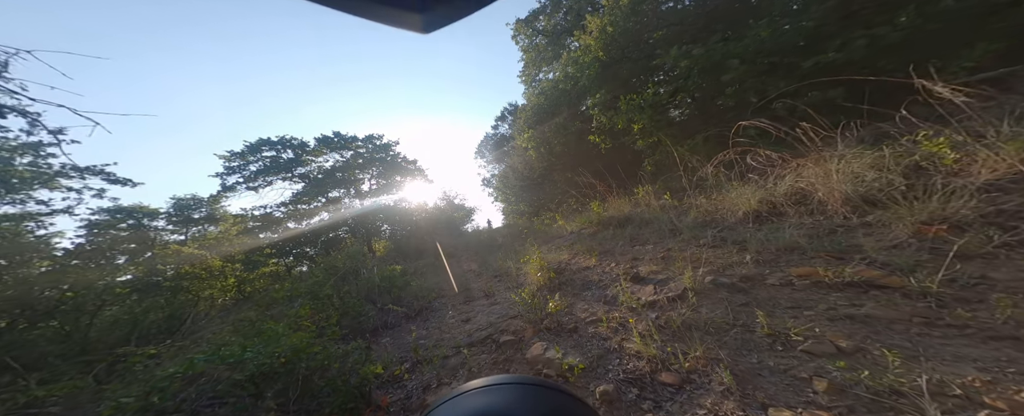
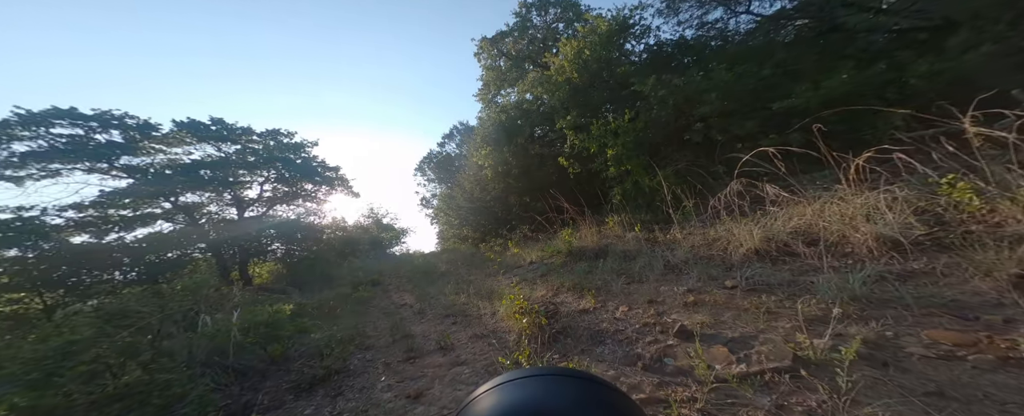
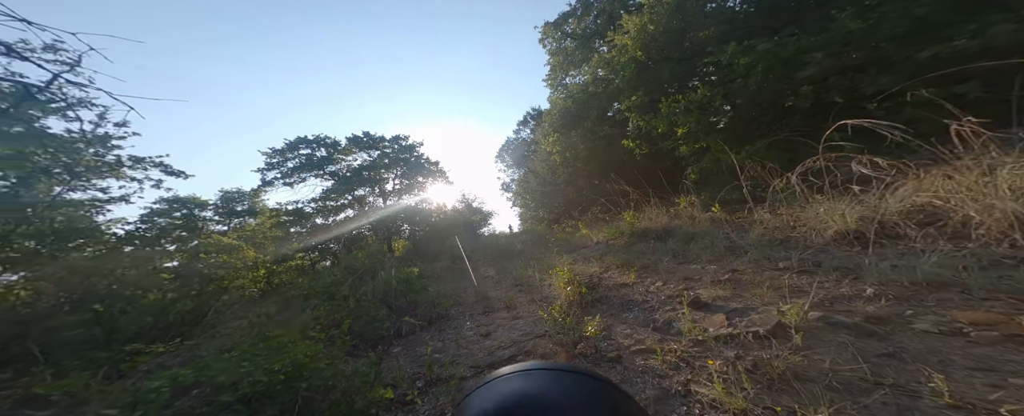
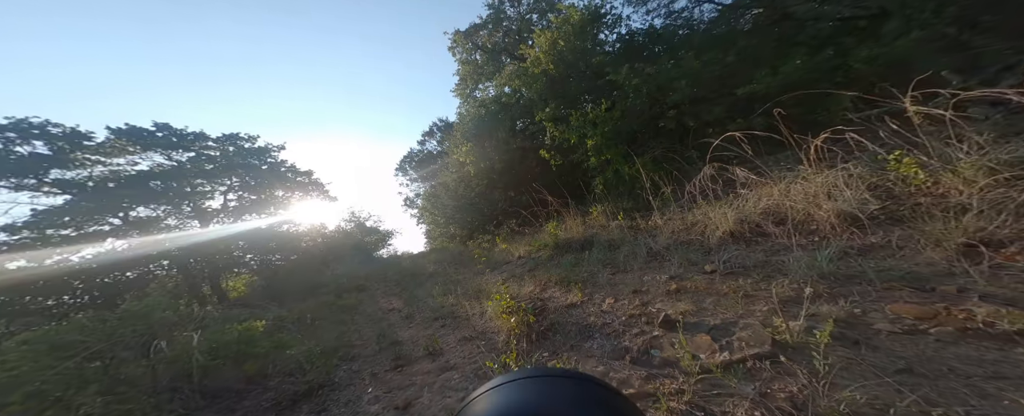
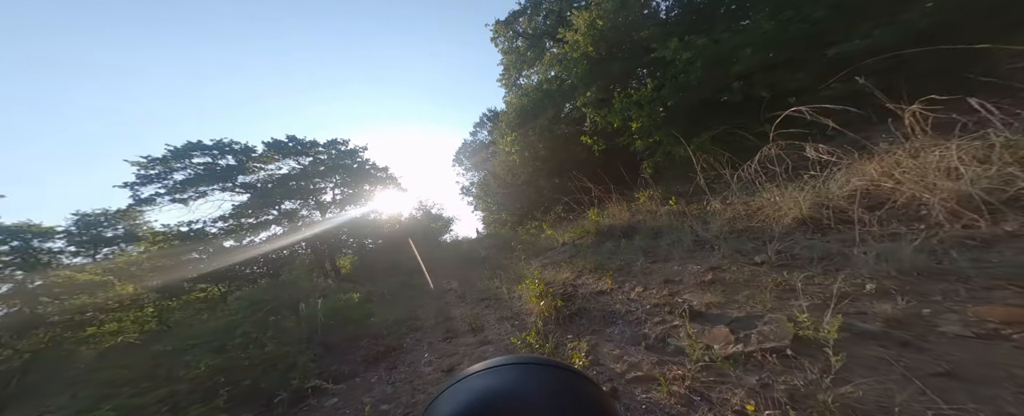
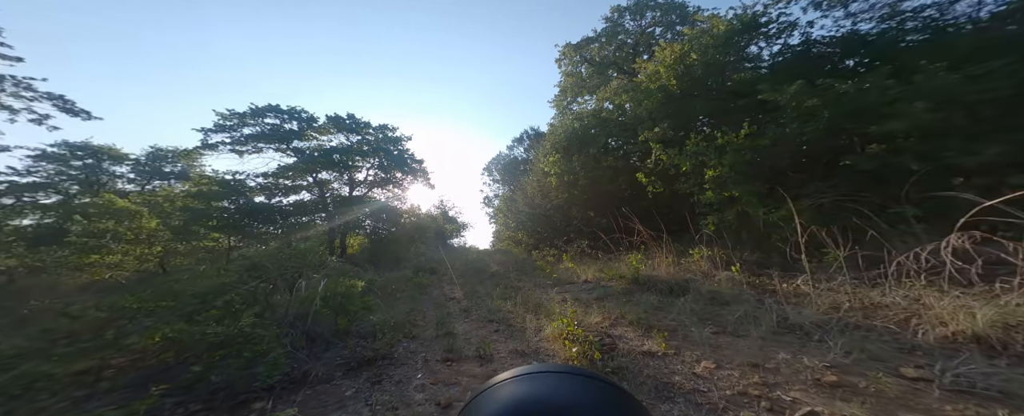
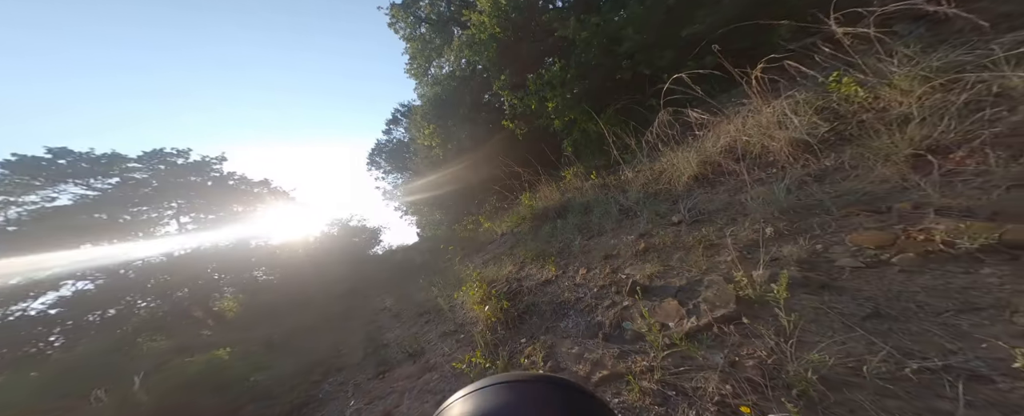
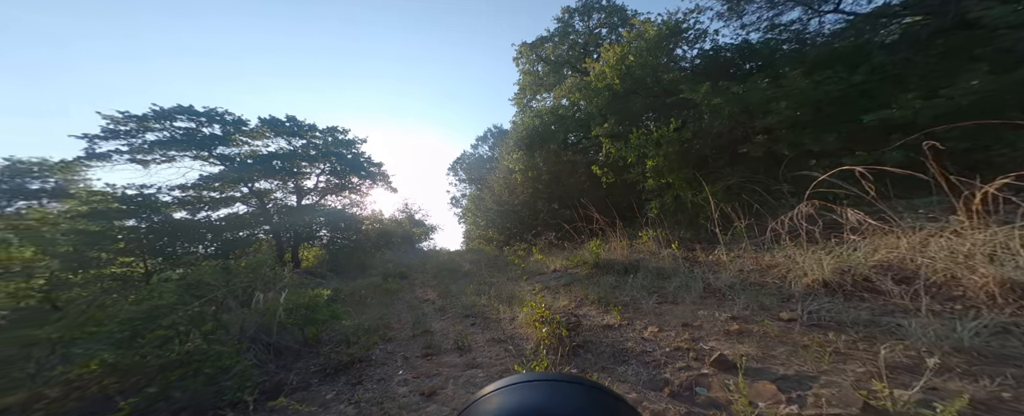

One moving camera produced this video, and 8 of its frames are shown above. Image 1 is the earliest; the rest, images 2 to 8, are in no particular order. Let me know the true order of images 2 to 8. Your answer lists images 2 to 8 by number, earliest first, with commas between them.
3, 5, 7, 4, 2, 8, 6
